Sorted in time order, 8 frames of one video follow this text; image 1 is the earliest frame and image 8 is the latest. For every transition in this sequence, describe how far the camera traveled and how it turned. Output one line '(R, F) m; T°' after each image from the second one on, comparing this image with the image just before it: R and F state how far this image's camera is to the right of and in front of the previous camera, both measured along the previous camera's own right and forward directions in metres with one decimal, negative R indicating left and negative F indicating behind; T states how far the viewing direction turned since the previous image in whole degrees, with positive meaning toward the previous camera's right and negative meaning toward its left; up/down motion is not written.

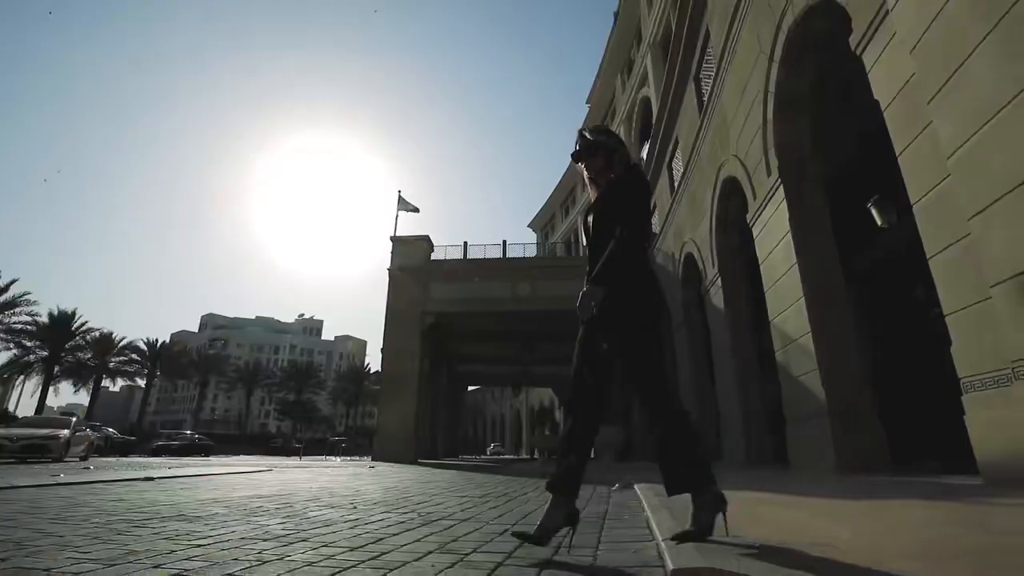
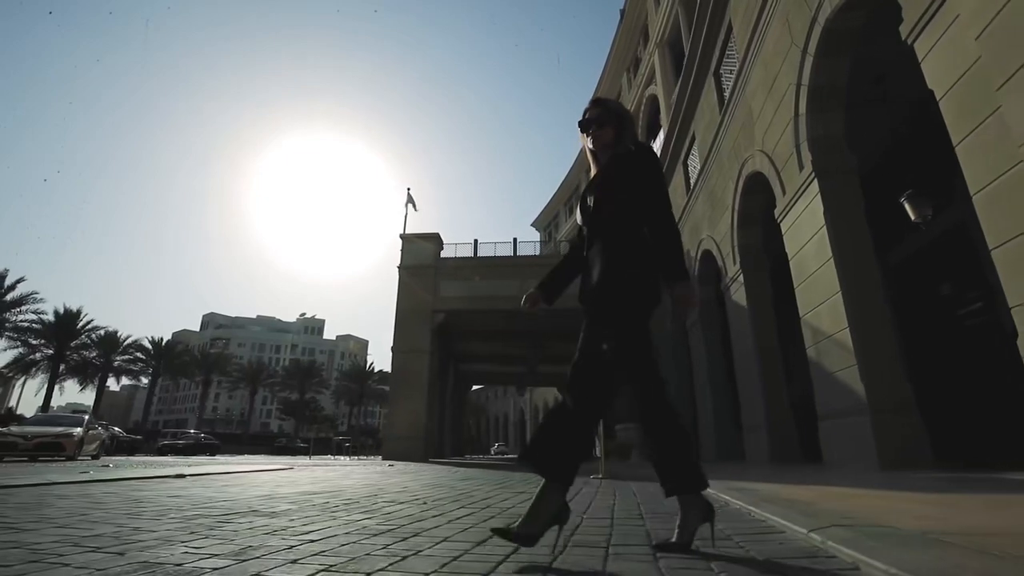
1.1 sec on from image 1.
(-0.4, +0.1) m; 0°
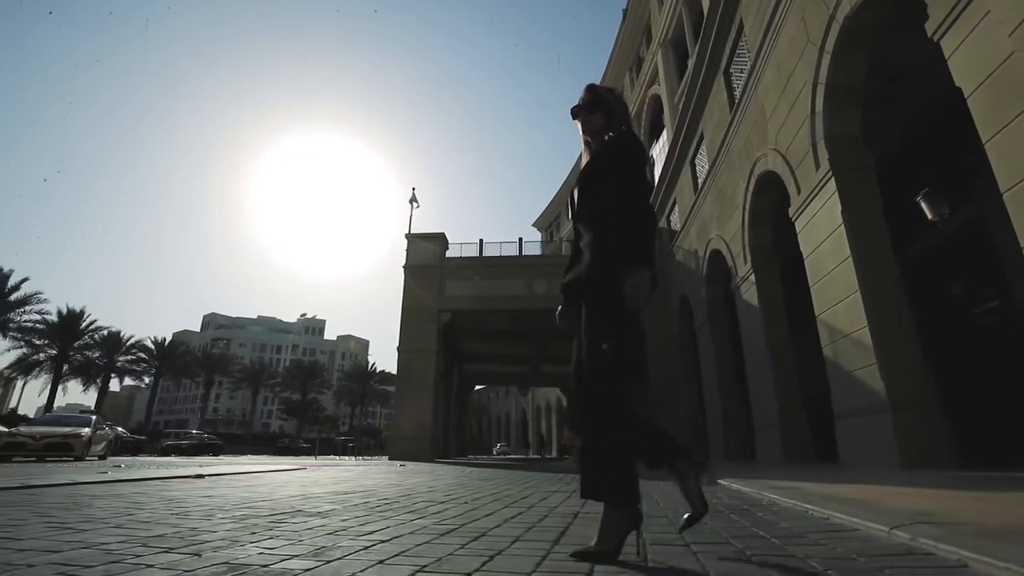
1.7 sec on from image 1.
(-0.2, 0.0) m; 0°
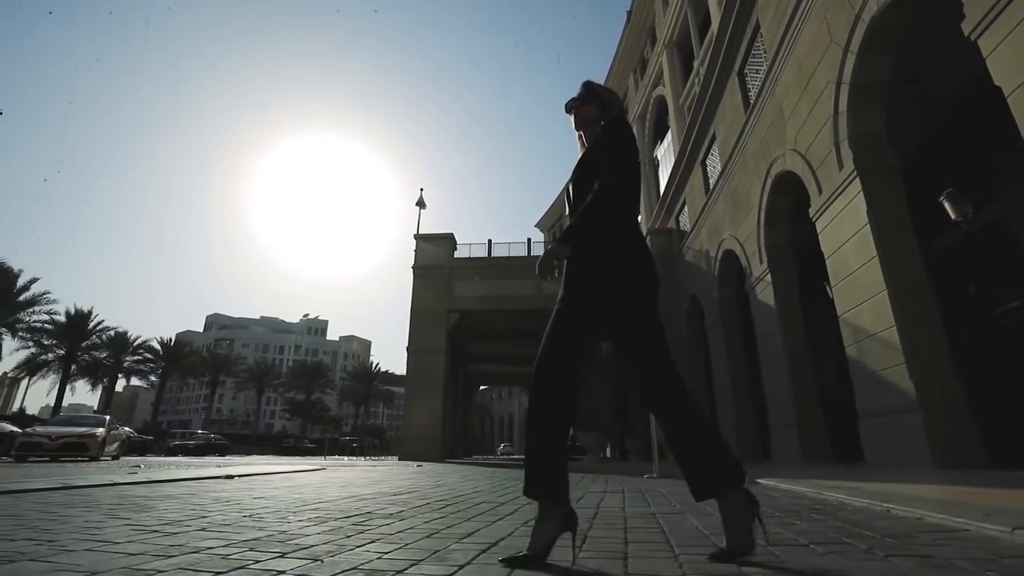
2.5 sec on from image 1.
(-0.3, 0.0) m; 0°
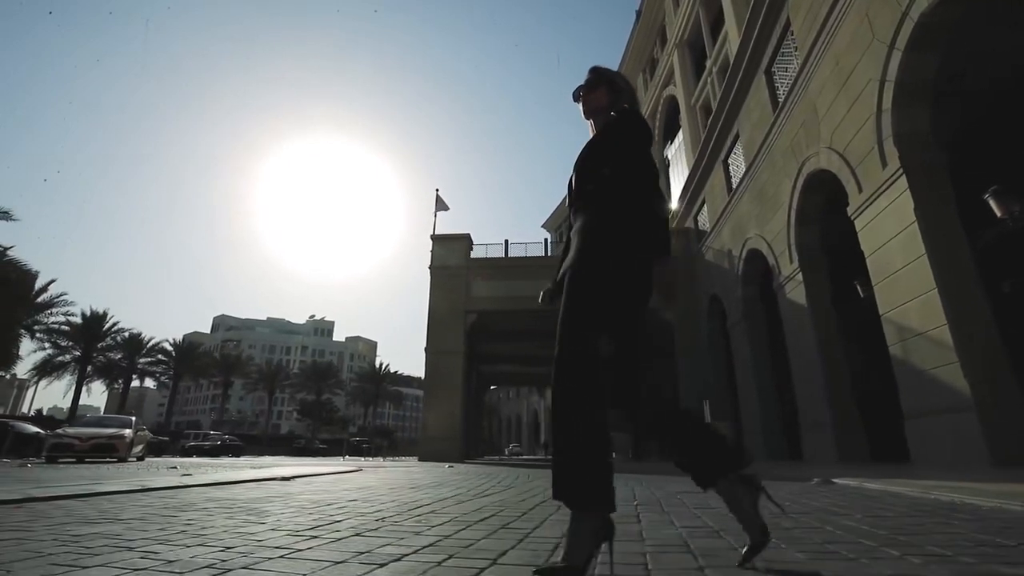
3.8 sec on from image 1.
(-0.6, 0.0) m; 0°
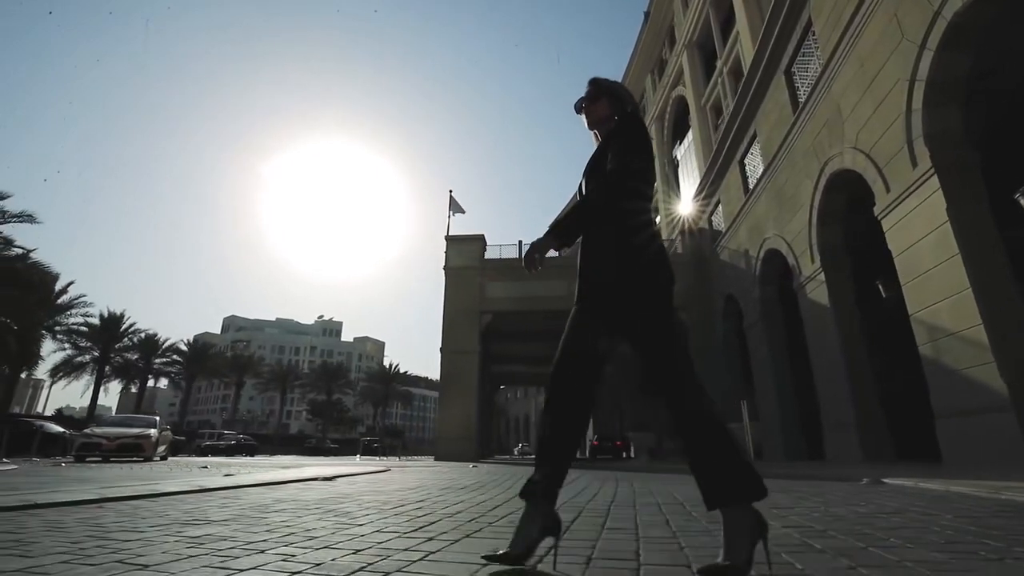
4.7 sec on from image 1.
(-0.4, -0.1) m; -1°
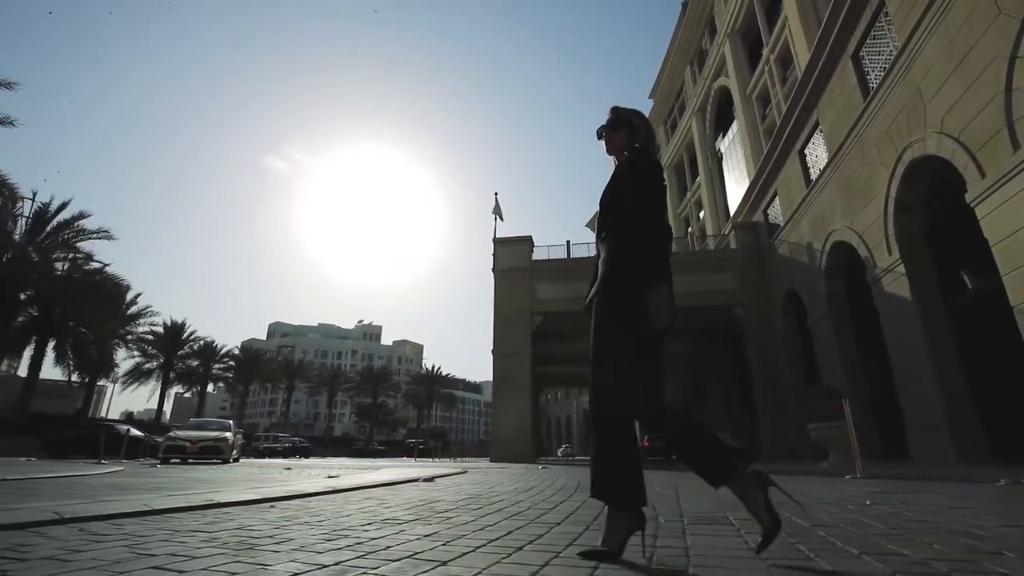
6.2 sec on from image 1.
(-0.7, 0.0) m; -3°
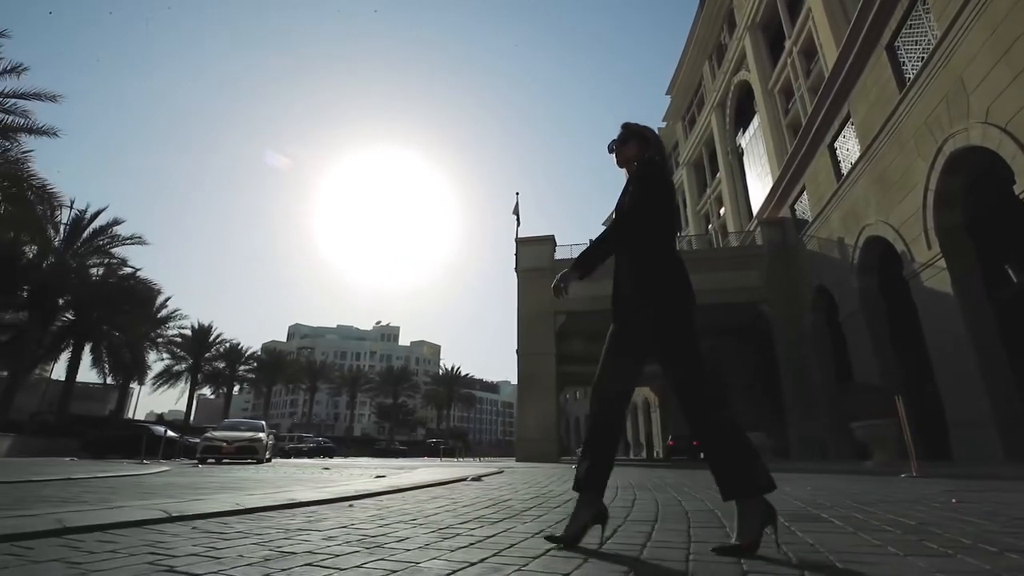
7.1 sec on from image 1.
(-0.4, 0.0) m; -1°
